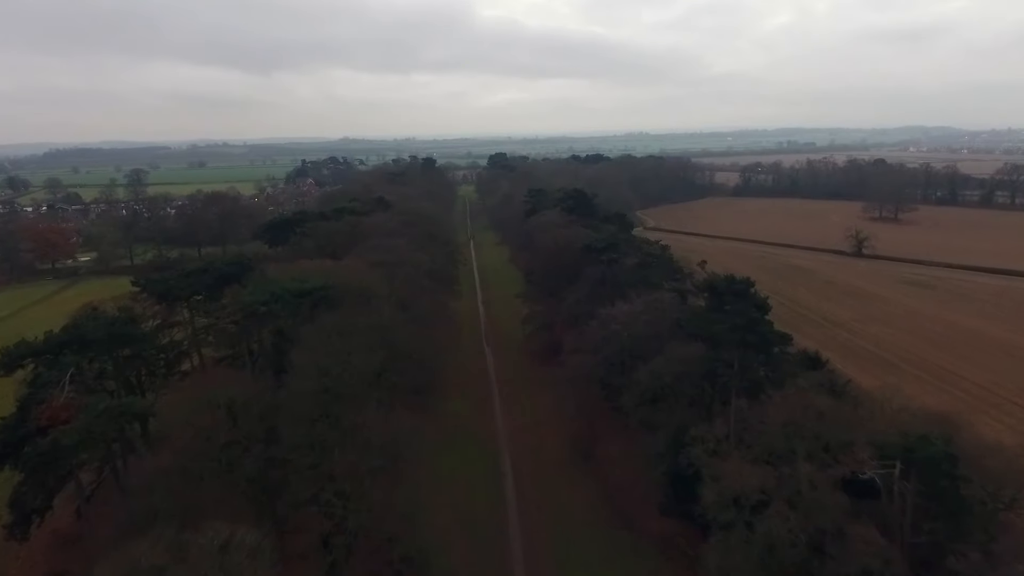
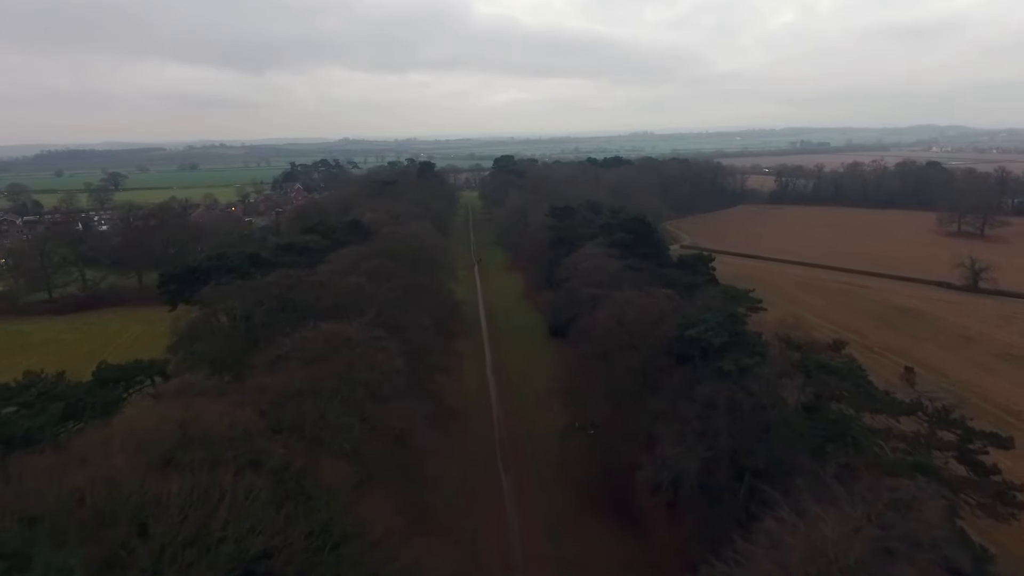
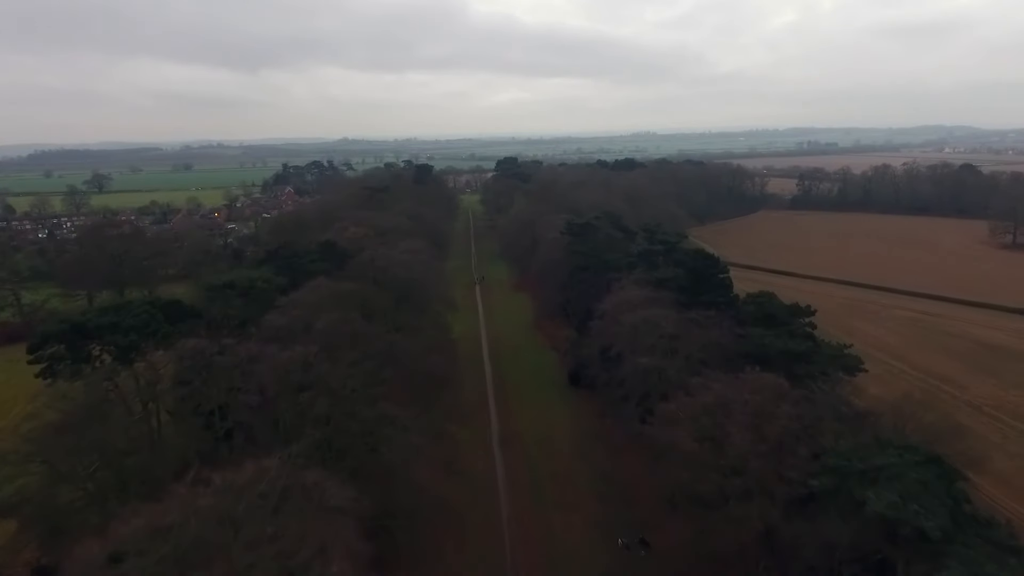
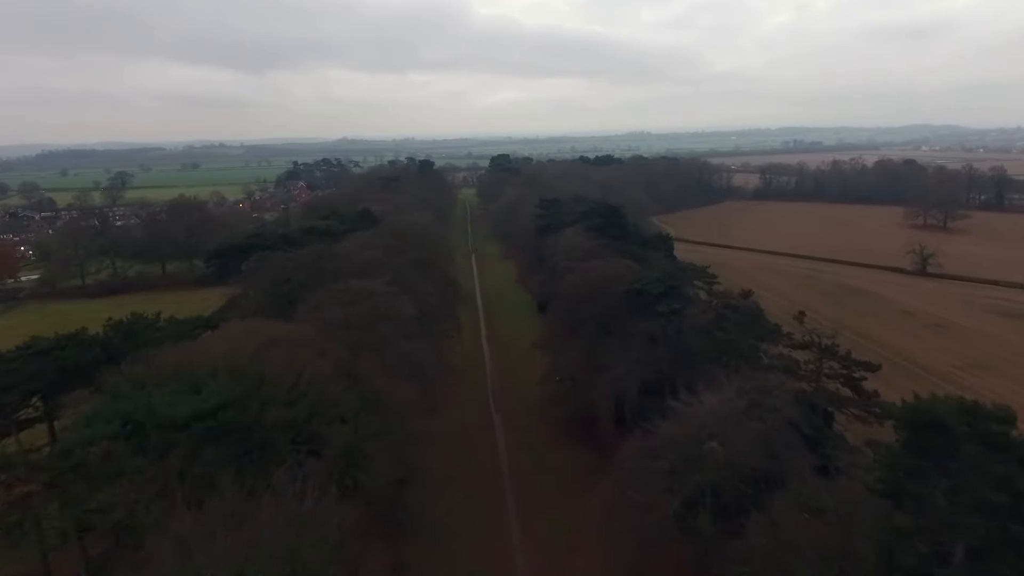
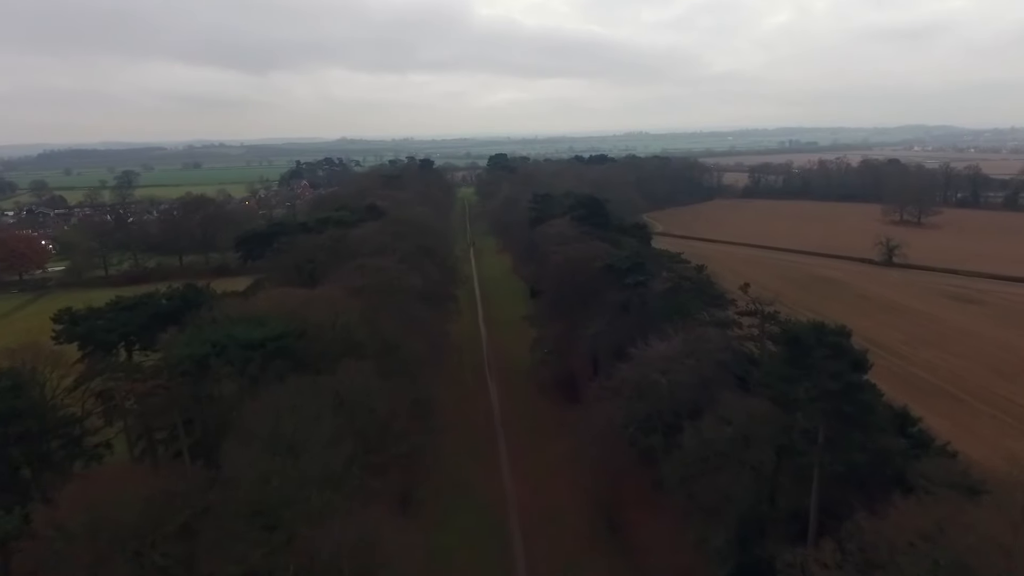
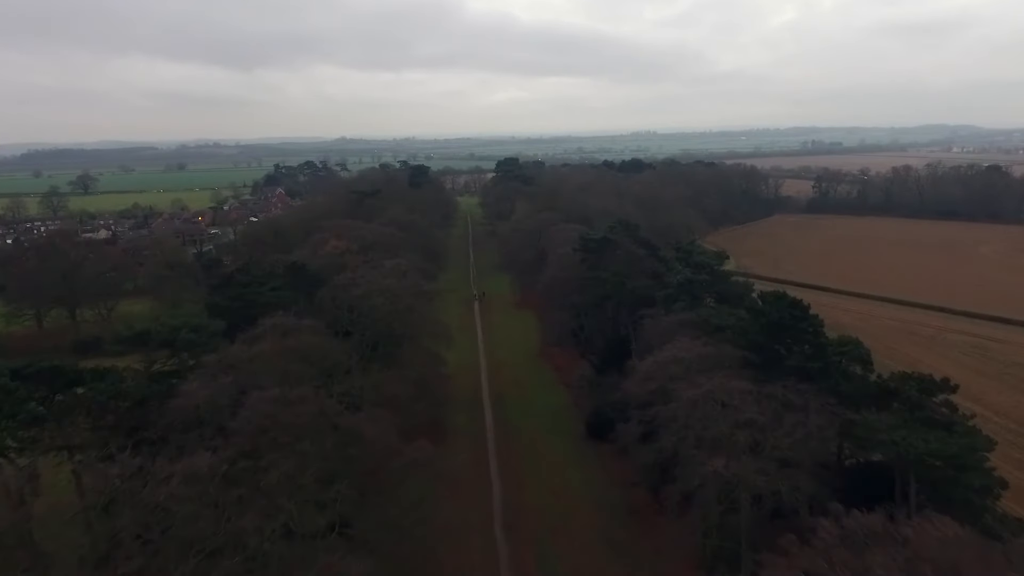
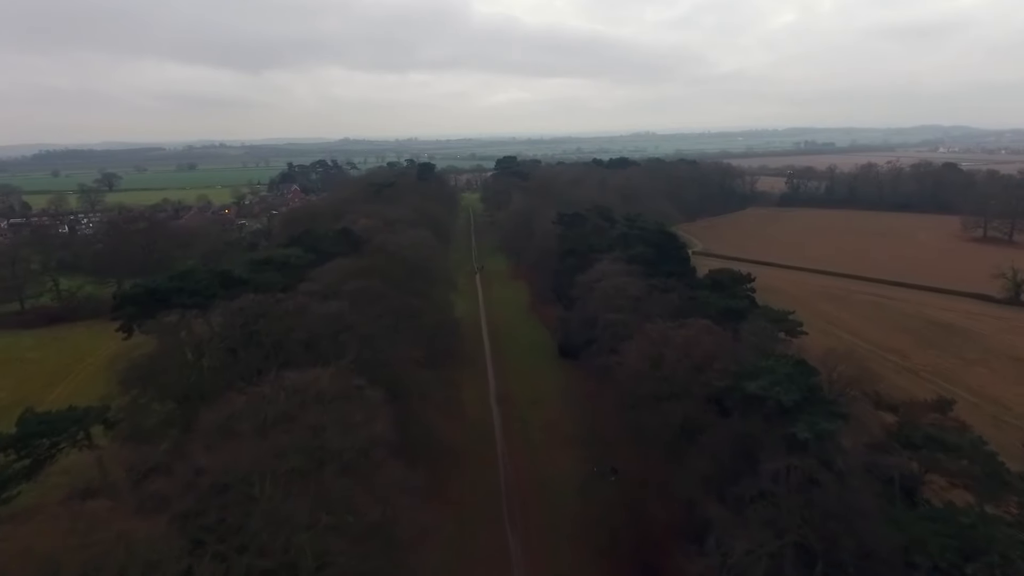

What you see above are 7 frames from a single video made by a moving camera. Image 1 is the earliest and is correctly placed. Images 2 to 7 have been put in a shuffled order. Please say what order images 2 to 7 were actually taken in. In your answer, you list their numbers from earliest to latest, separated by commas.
5, 4, 2, 7, 3, 6
